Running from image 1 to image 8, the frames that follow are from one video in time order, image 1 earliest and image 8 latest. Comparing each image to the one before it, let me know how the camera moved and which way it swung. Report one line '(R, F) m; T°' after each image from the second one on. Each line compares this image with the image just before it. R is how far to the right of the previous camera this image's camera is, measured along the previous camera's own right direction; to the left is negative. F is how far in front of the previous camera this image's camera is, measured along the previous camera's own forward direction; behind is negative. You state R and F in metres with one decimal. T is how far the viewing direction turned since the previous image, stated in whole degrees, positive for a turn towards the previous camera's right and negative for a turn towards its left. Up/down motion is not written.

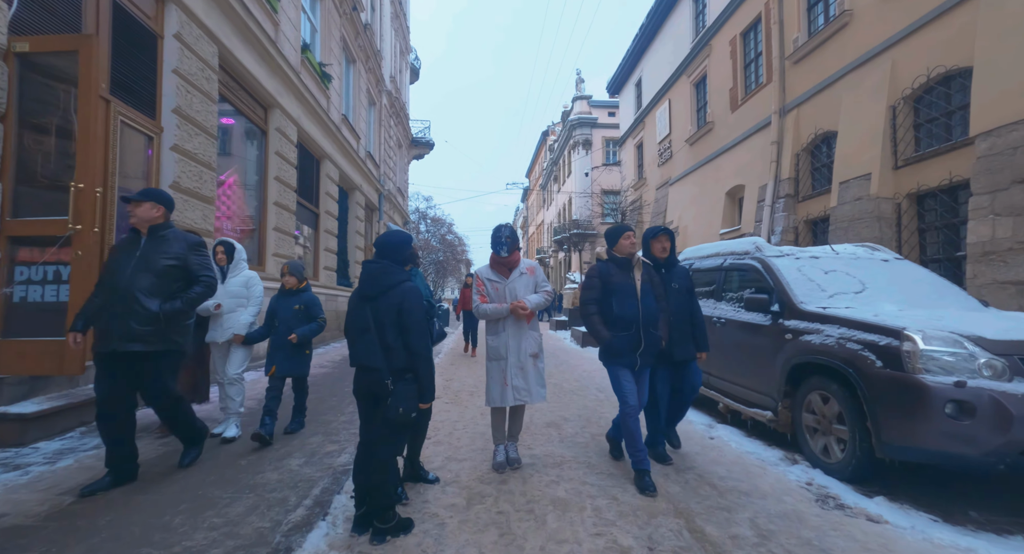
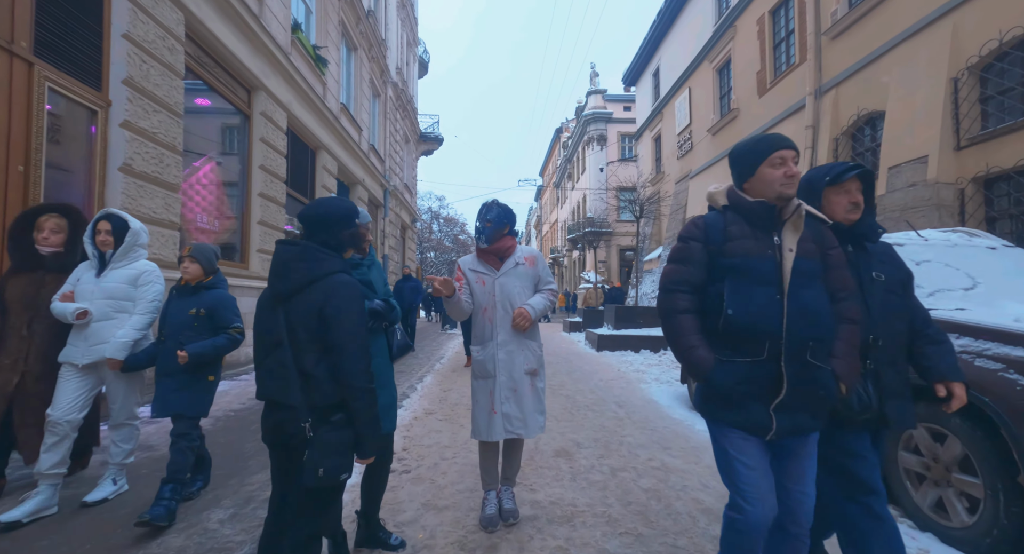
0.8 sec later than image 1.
(+0.1, +0.9) m; -2°
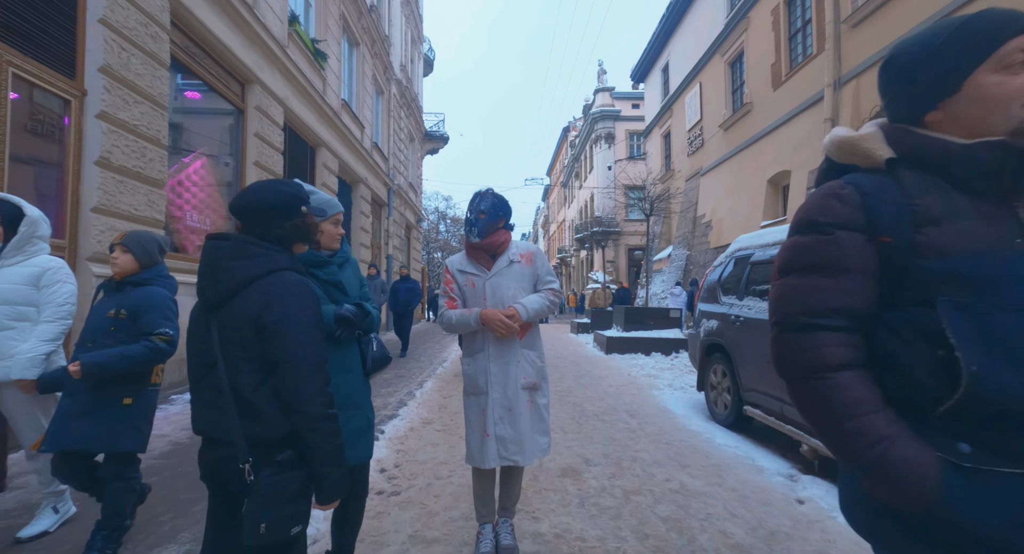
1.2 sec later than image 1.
(+0.1, +0.4) m; -1°
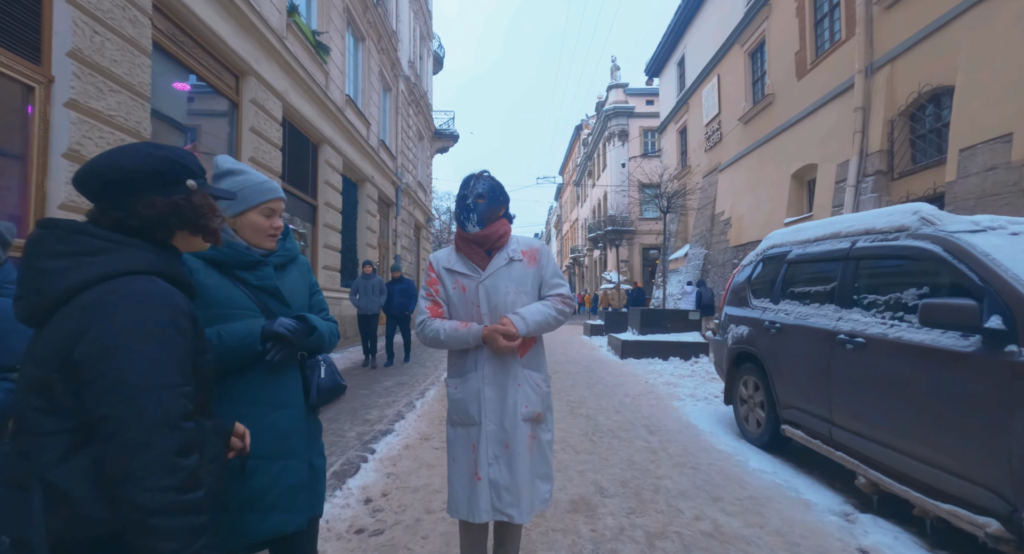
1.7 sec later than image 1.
(+0.1, +0.5) m; -2°
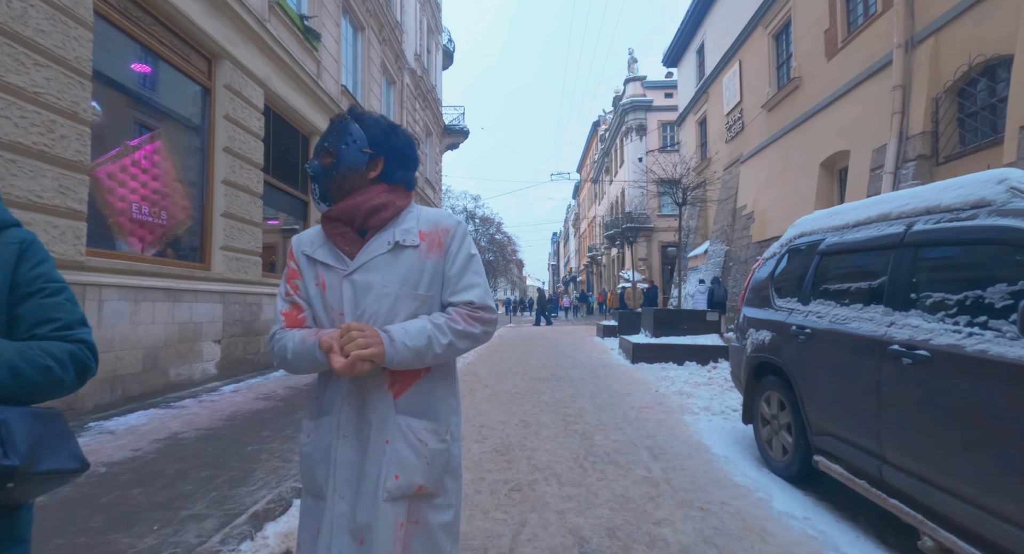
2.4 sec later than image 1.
(+0.4, +0.7) m; -2°
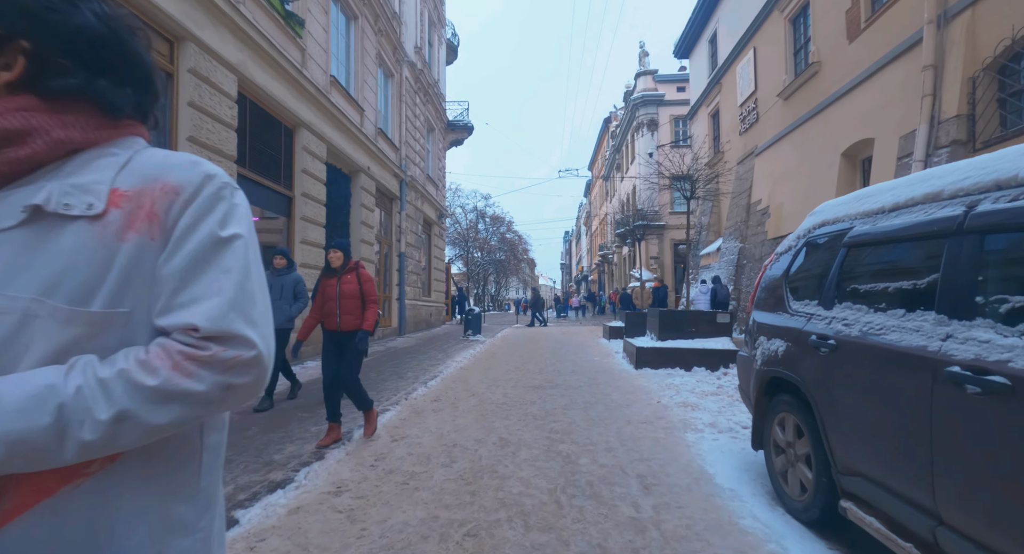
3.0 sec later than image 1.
(+0.4, +0.6) m; -2°
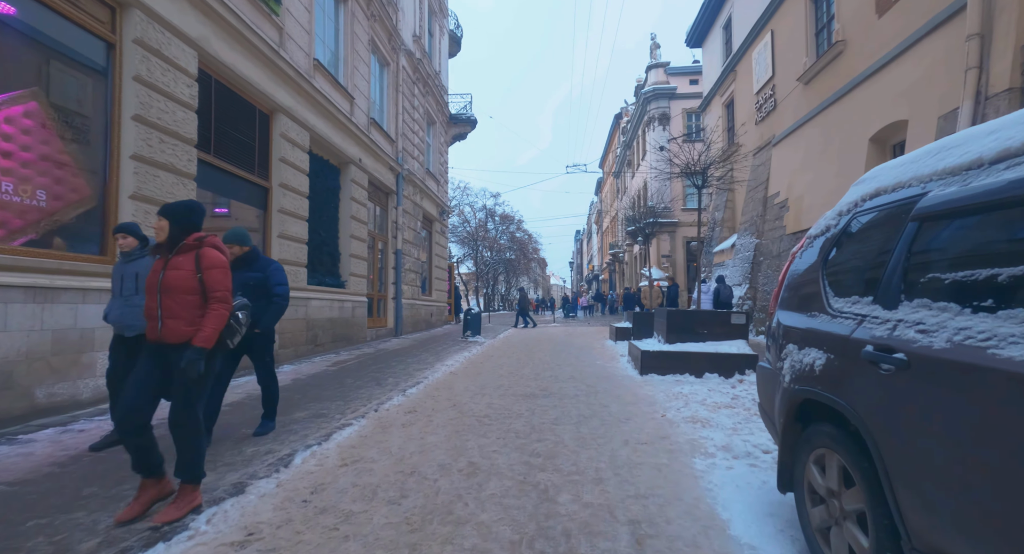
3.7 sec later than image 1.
(+0.4, +0.8) m; -1°
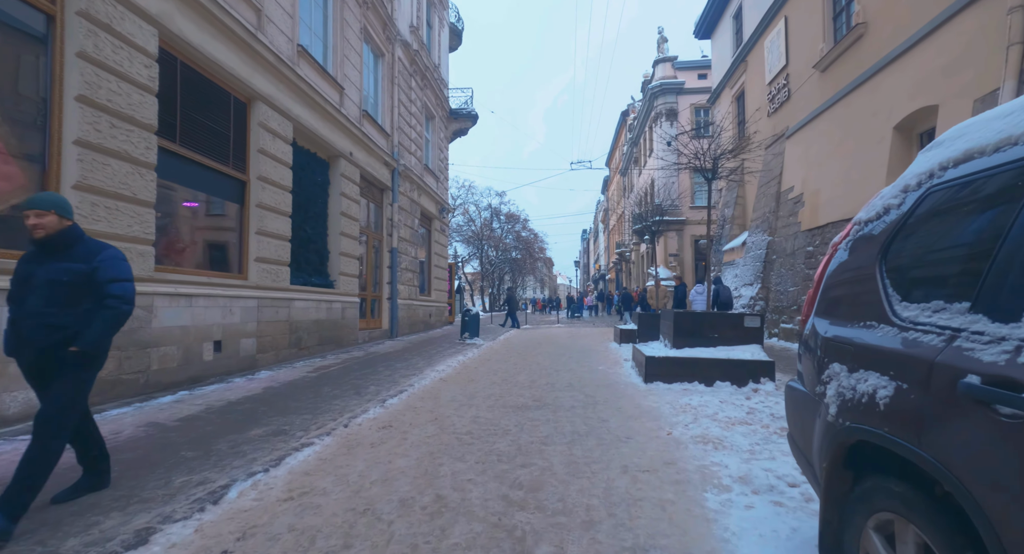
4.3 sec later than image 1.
(+0.2, +0.7) m; -1°
